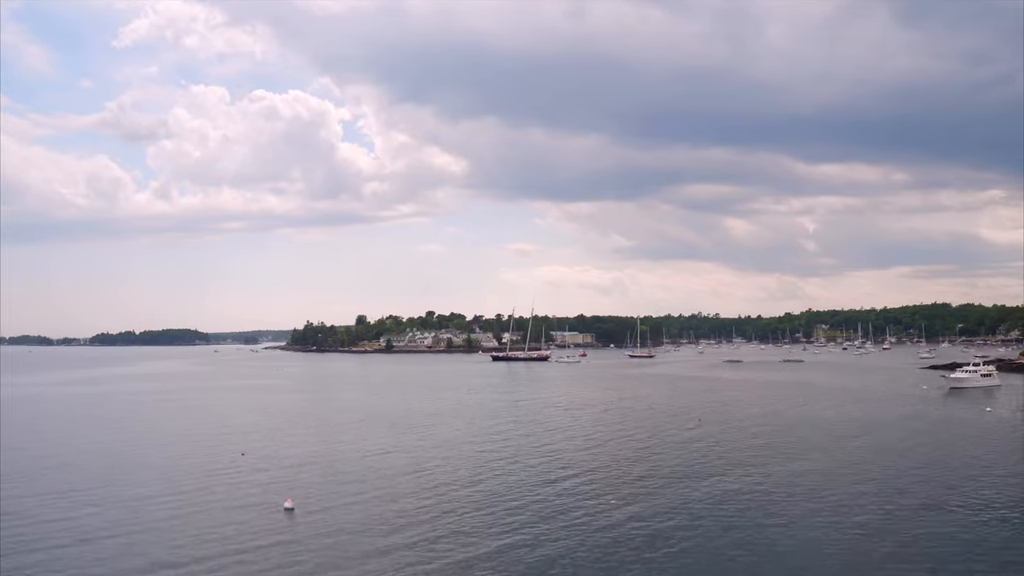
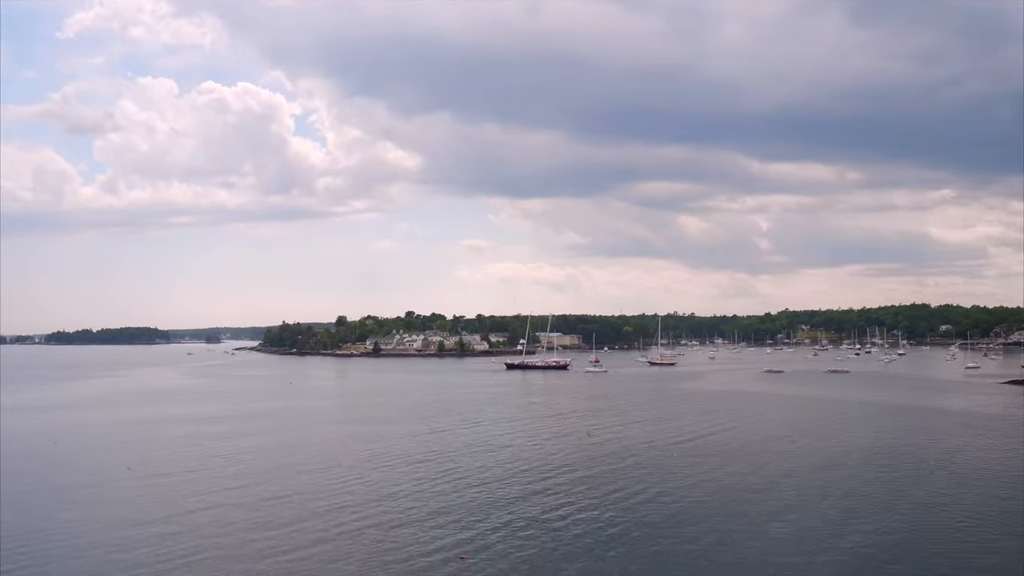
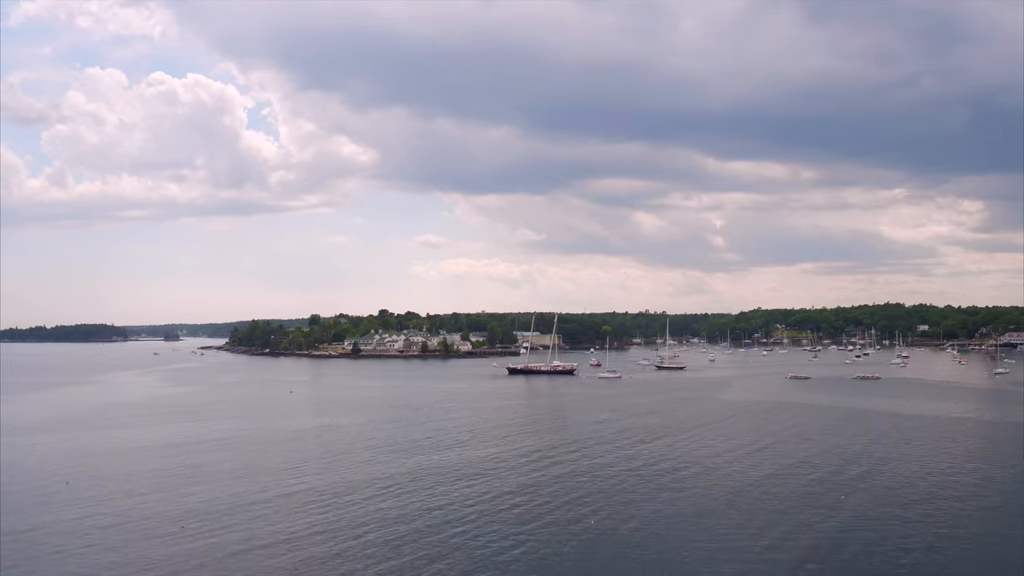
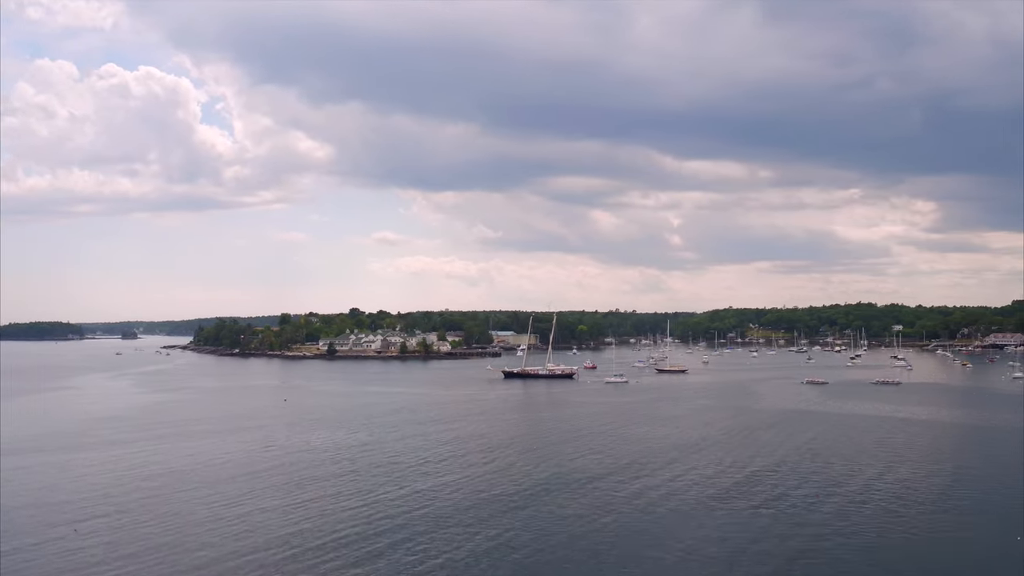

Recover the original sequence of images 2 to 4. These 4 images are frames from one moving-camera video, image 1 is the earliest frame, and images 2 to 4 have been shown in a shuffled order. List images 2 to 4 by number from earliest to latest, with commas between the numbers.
2, 3, 4
